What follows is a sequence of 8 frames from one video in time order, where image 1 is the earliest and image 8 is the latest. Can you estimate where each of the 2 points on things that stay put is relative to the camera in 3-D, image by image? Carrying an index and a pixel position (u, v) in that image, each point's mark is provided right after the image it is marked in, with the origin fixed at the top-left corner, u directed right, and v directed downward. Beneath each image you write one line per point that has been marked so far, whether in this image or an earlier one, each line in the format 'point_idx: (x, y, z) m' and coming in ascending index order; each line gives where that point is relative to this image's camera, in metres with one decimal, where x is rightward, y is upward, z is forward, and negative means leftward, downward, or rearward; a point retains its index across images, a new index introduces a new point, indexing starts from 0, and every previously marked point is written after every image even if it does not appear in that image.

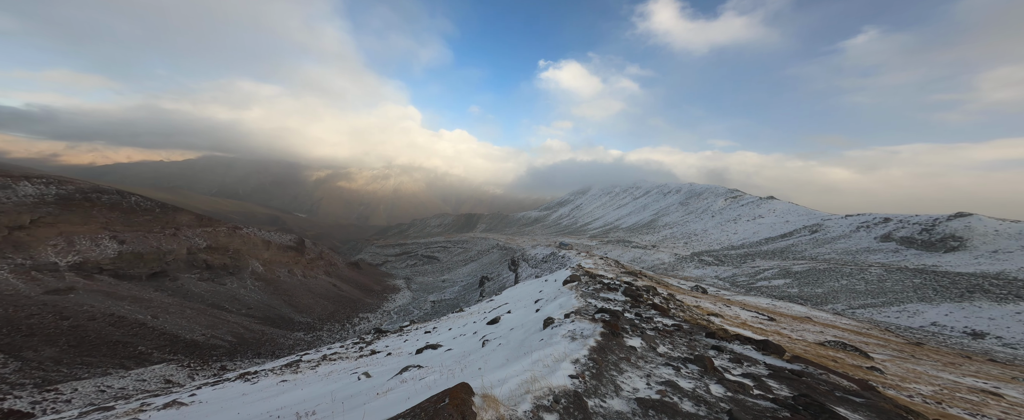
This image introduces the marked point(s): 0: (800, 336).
0: (+16.0, -6.9, +19.2) m
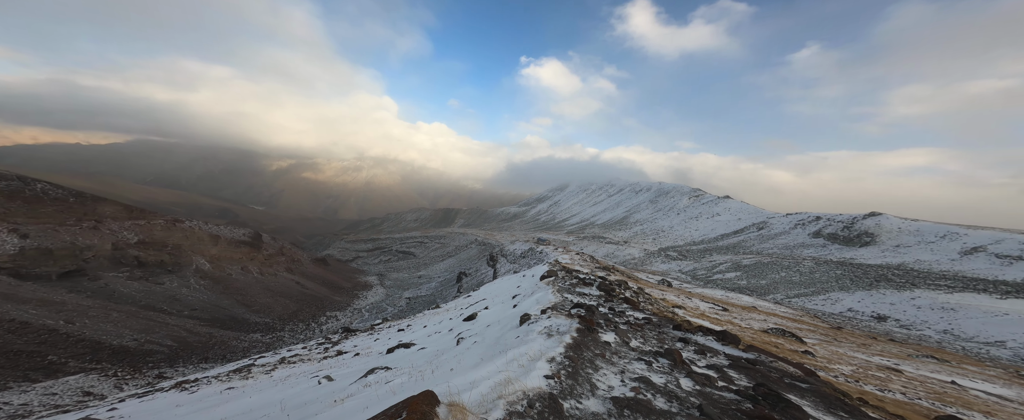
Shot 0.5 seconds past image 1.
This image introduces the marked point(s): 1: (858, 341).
0: (+14.2, -6.8, +21.0) m
1: (+17.3, -6.6, +18.6) m
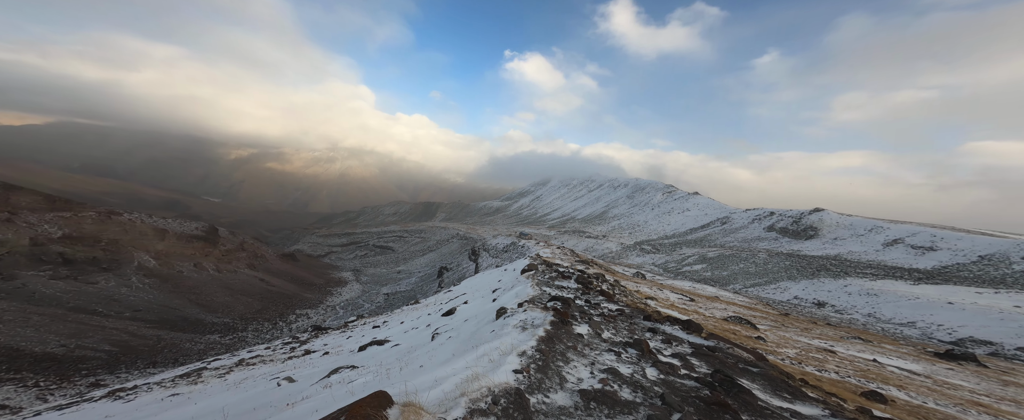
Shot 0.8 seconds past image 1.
0: (+12.6, -6.5, +22.4) m
1: (+15.9, -6.4, +20.1) m
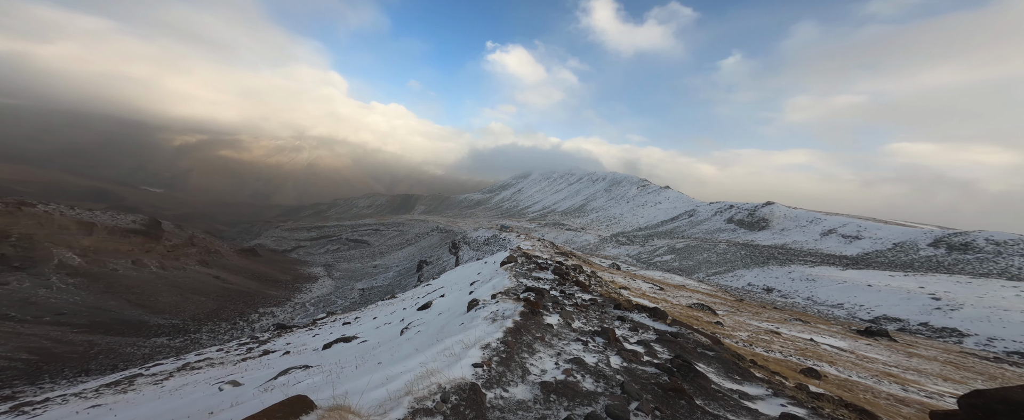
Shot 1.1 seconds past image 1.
0: (+11.2, -6.0, +23.8) m
1: (+14.5, -6.0, +21.7) m
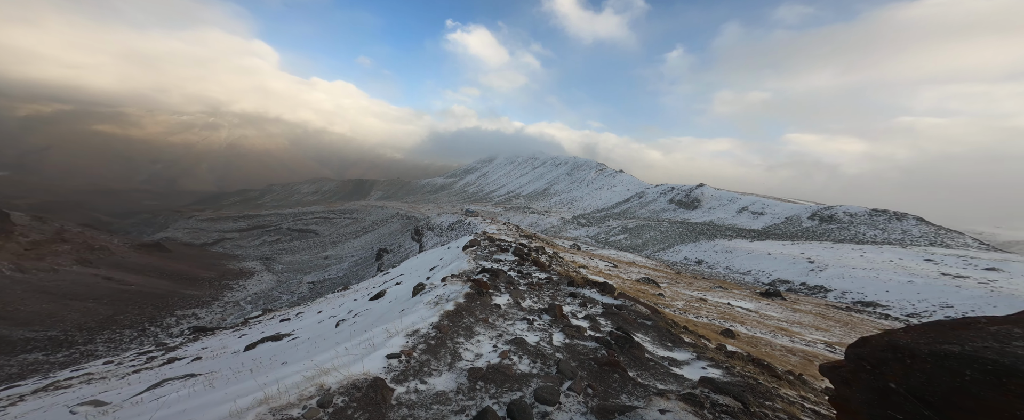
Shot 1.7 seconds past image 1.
0: (+8.1, -4.7, +25.3) m
1: (+11.6, -4.7, +23.5) m
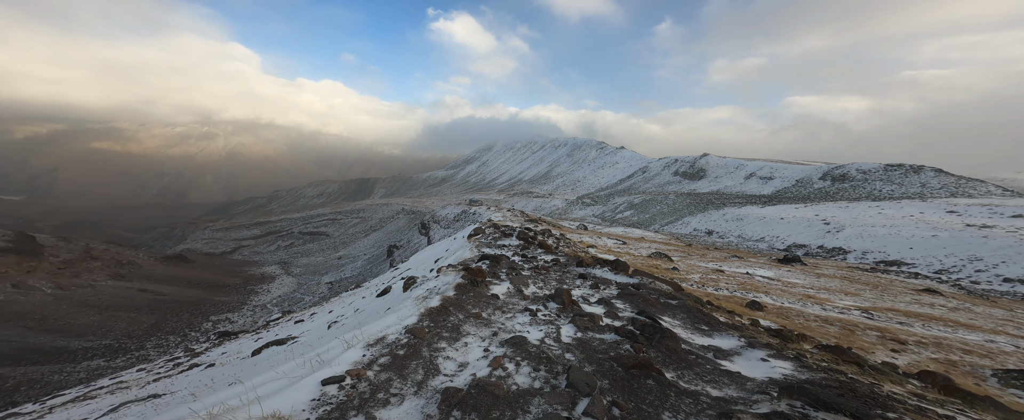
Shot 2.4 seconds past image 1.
0: (+8.8, -3.1, +25.3) m
1: (+12.3, -2.8, +23.4) m
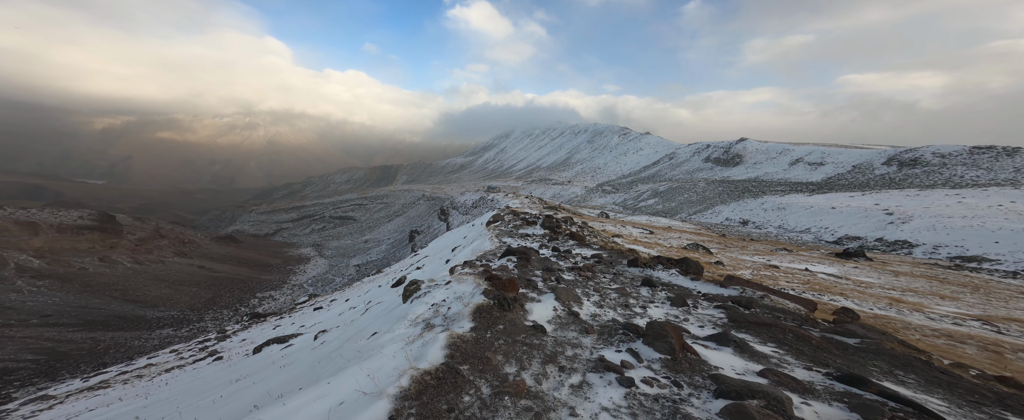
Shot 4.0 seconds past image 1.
0: (+10.5, -2.2, +24.8) m
1: (+13.9, -2.0, +22.7) m
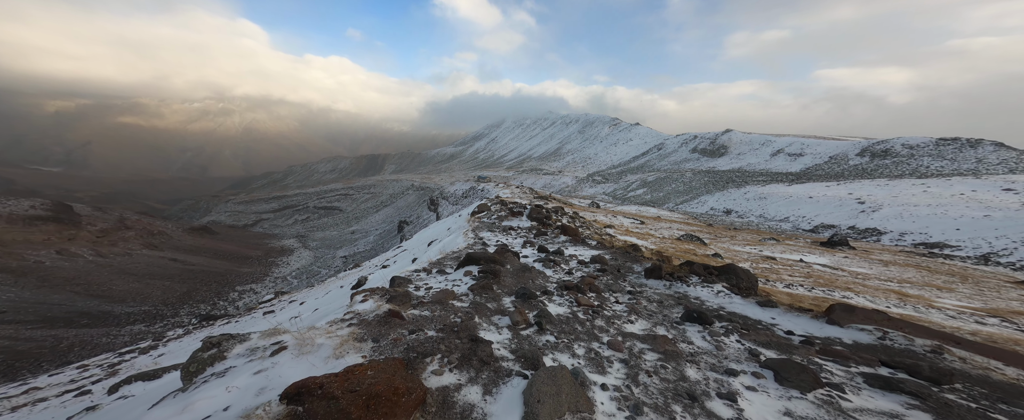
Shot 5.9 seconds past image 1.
0: (+9.7, -1.5, +25.0) m
1: (+13.1, -1.4, +23.1) m
